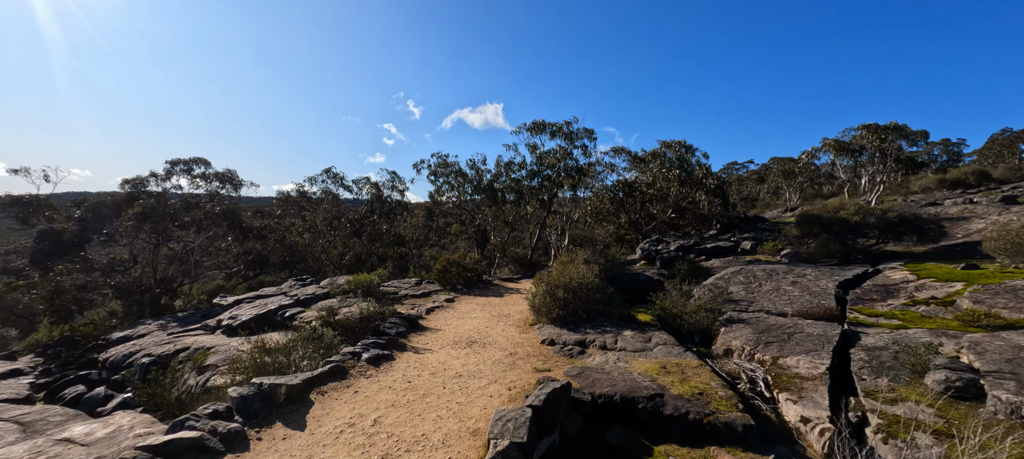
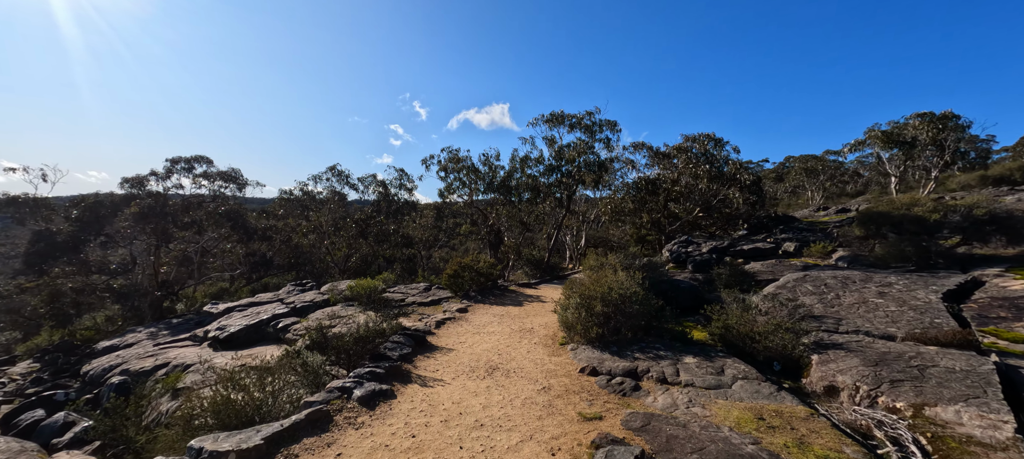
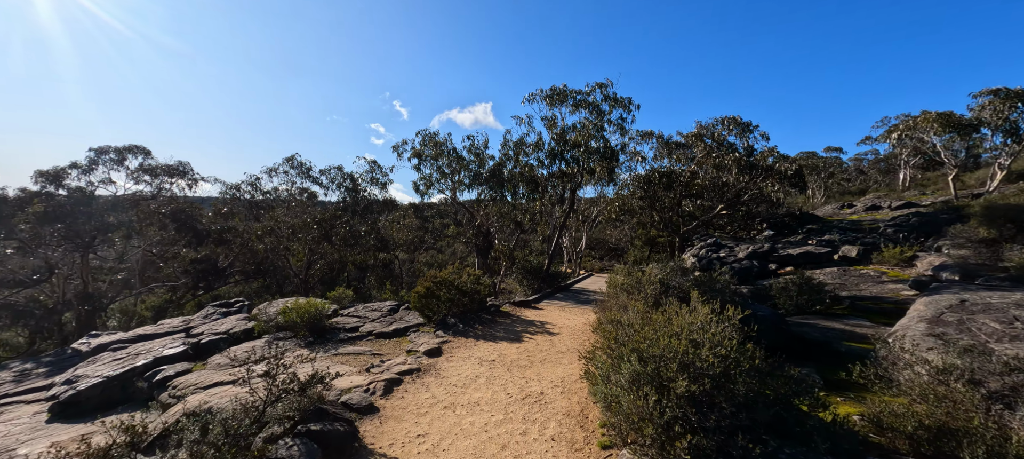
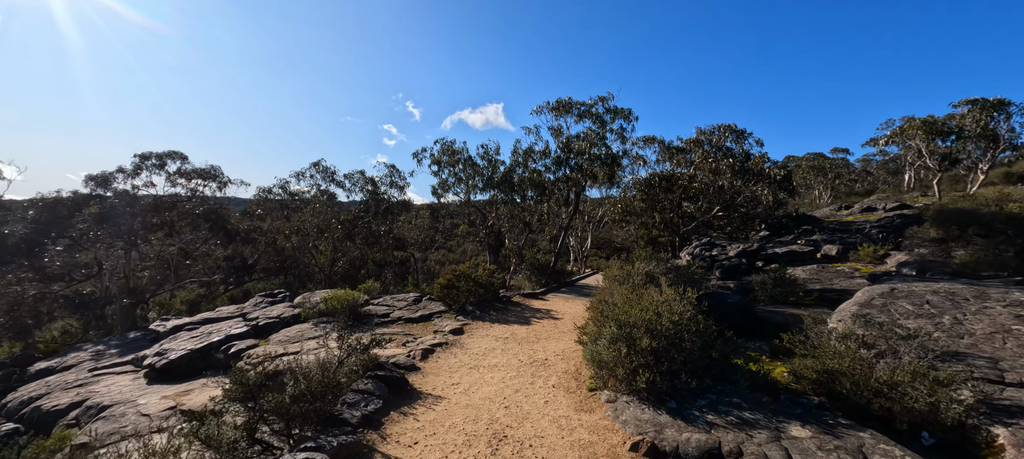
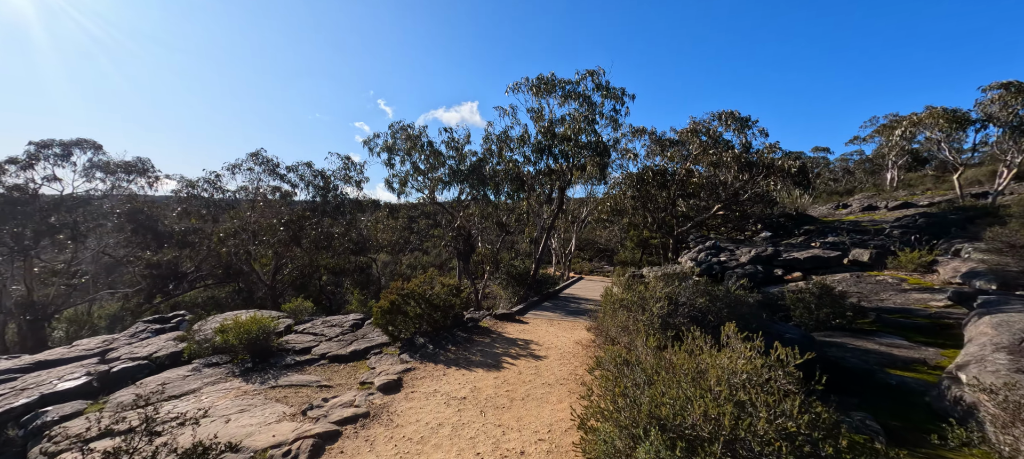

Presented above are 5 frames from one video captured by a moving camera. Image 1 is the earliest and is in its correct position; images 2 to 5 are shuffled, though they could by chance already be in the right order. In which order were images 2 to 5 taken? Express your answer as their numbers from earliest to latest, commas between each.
2, 4, 3, 5
